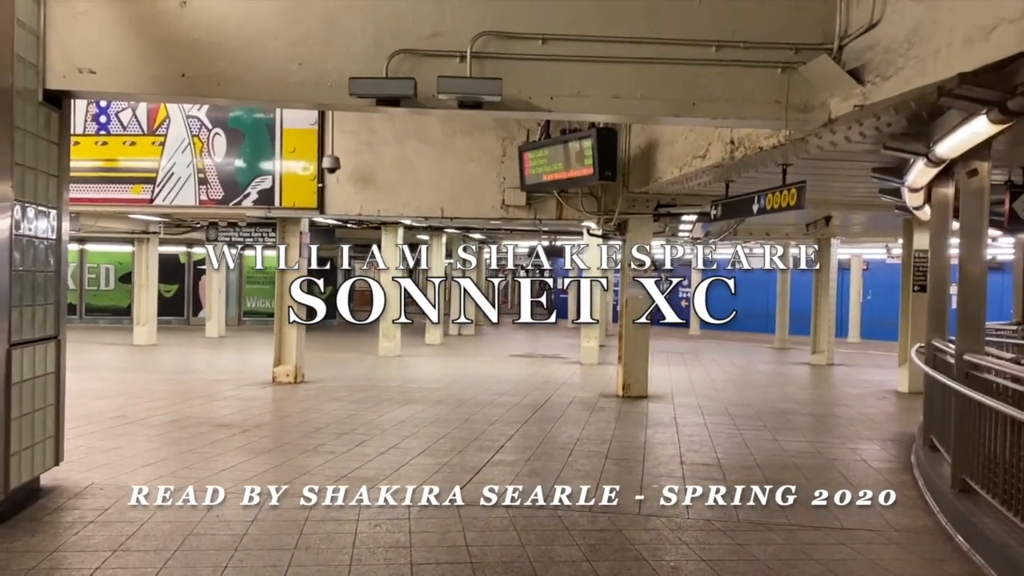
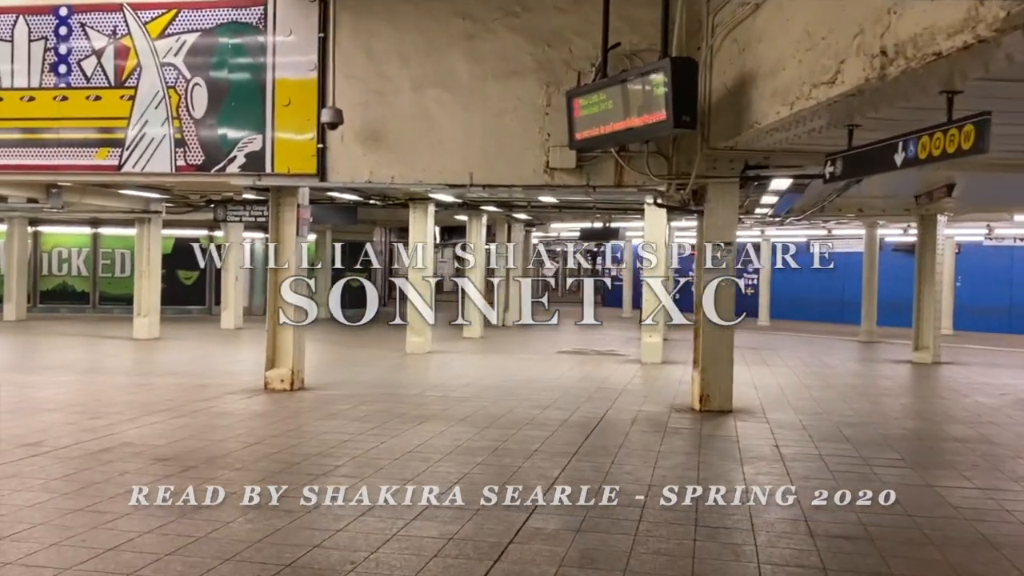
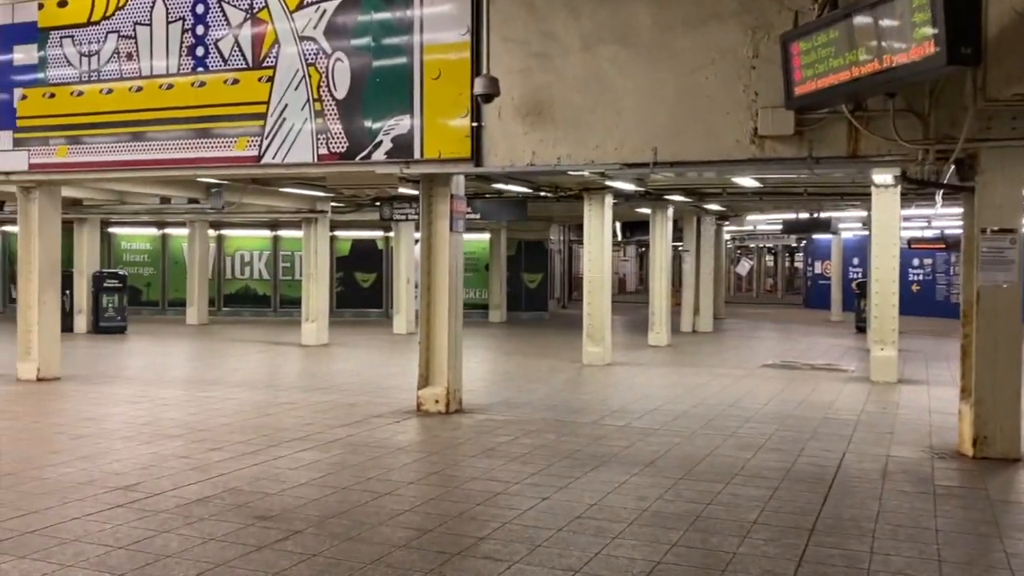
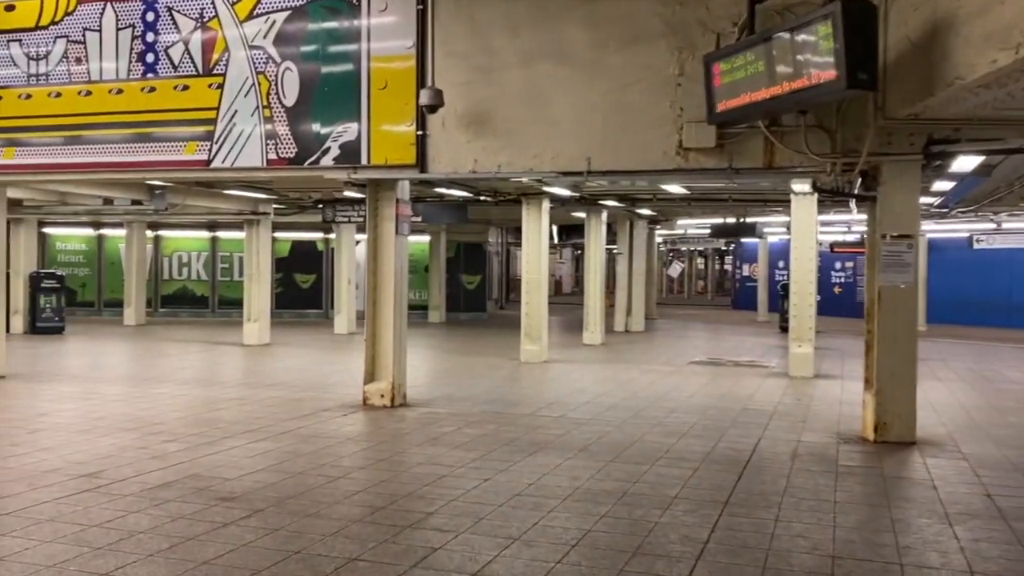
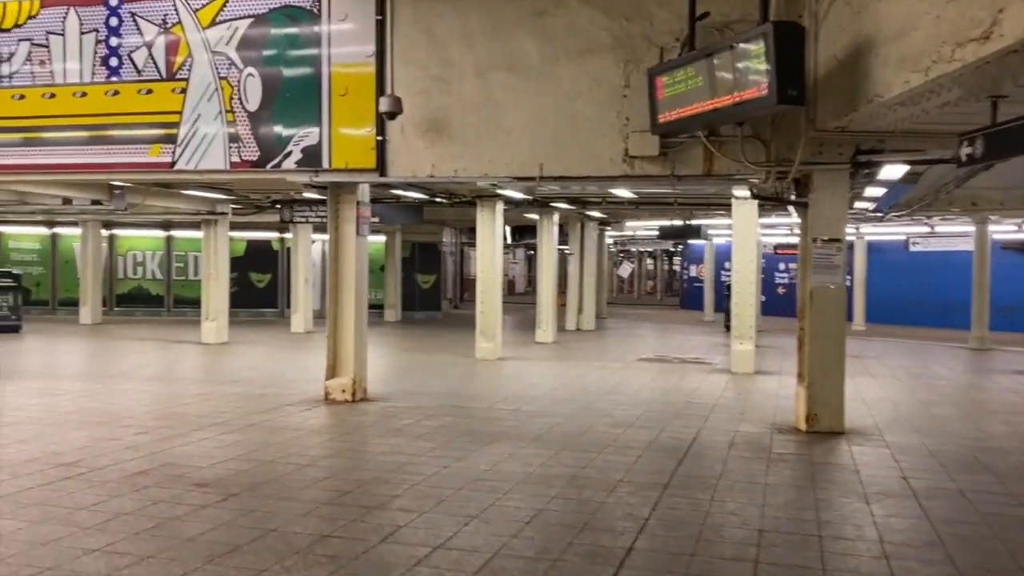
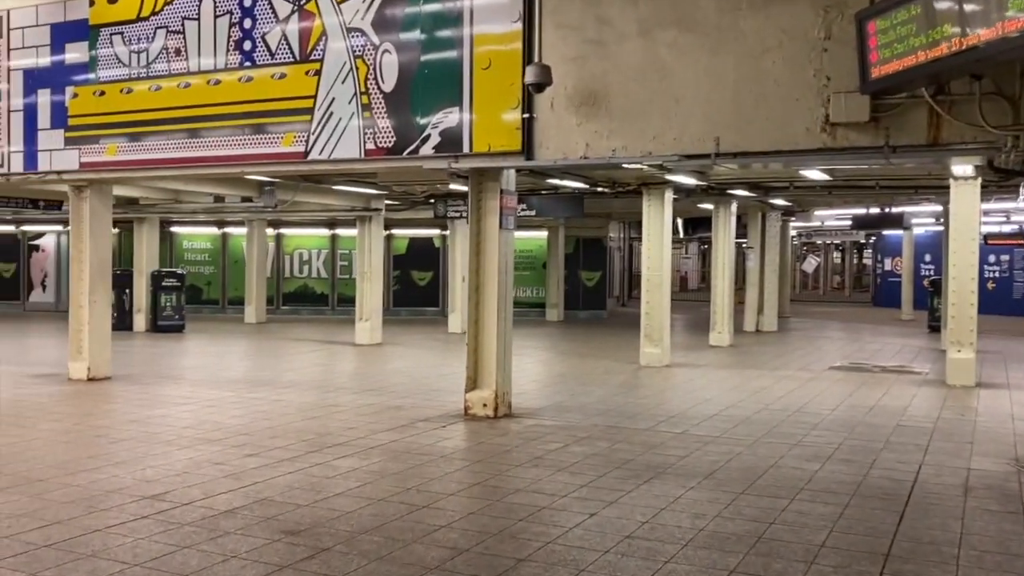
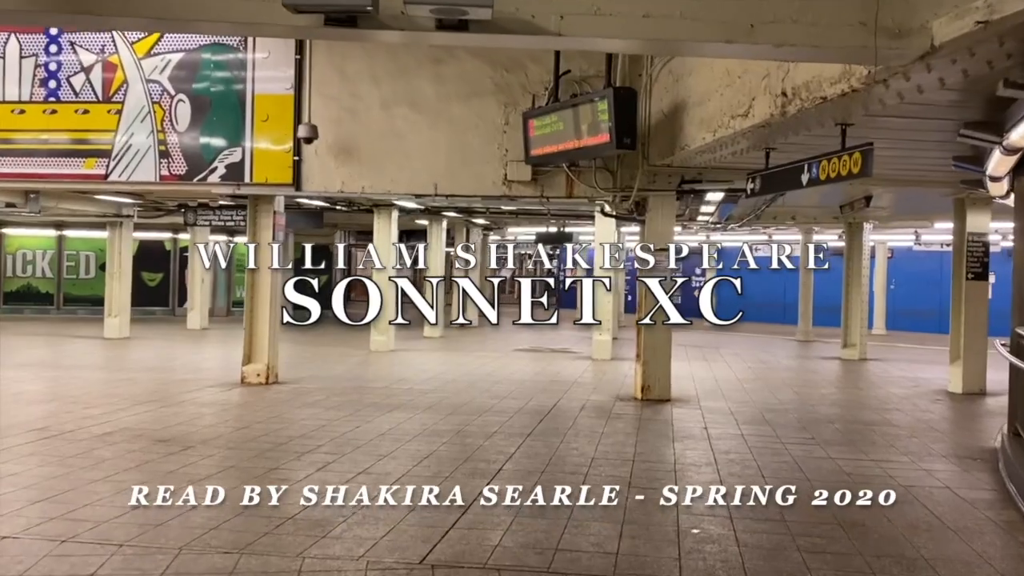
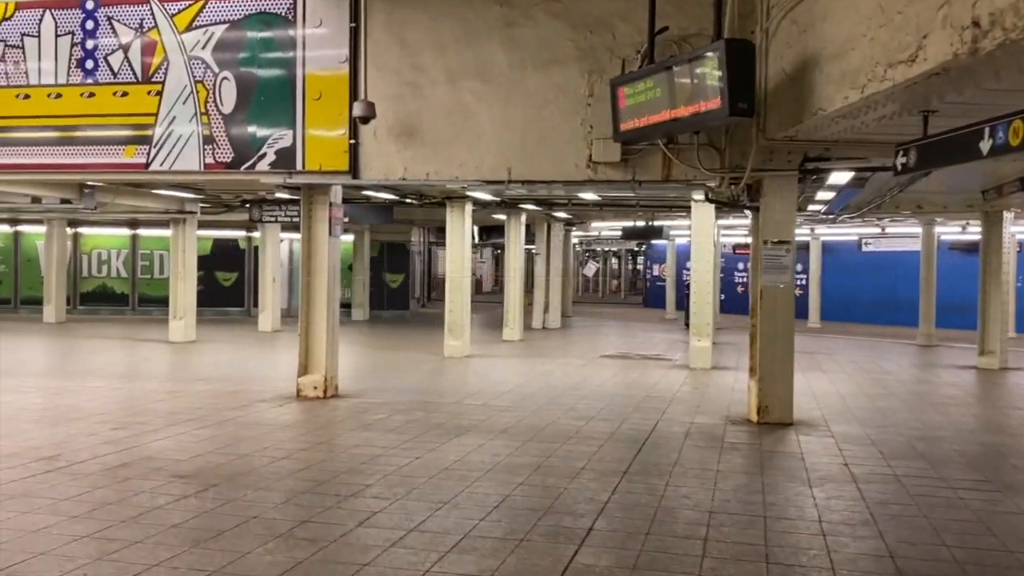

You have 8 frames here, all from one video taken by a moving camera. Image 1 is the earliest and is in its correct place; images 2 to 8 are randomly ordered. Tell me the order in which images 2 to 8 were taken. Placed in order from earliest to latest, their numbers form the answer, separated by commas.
7, 2, 8, 5, 4, 3, 6
